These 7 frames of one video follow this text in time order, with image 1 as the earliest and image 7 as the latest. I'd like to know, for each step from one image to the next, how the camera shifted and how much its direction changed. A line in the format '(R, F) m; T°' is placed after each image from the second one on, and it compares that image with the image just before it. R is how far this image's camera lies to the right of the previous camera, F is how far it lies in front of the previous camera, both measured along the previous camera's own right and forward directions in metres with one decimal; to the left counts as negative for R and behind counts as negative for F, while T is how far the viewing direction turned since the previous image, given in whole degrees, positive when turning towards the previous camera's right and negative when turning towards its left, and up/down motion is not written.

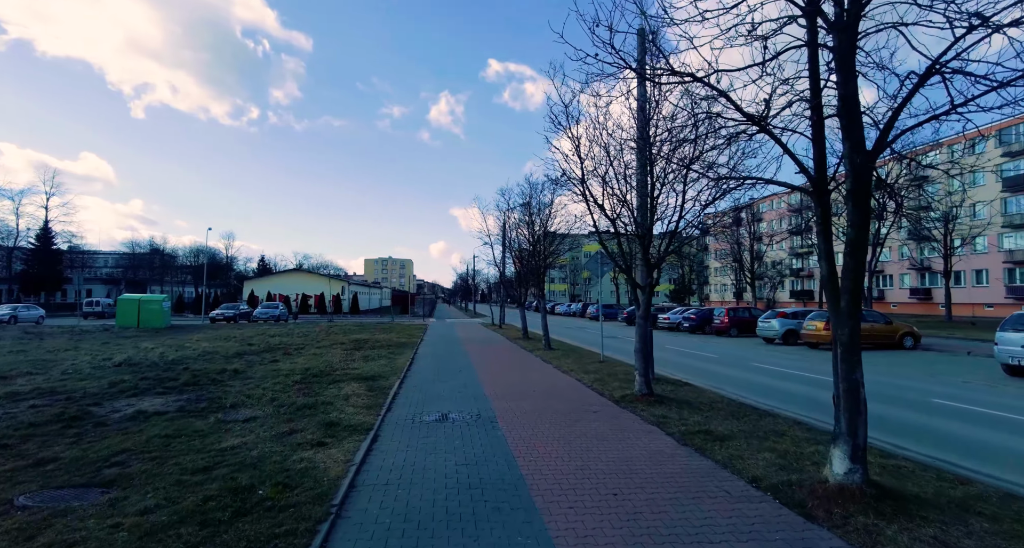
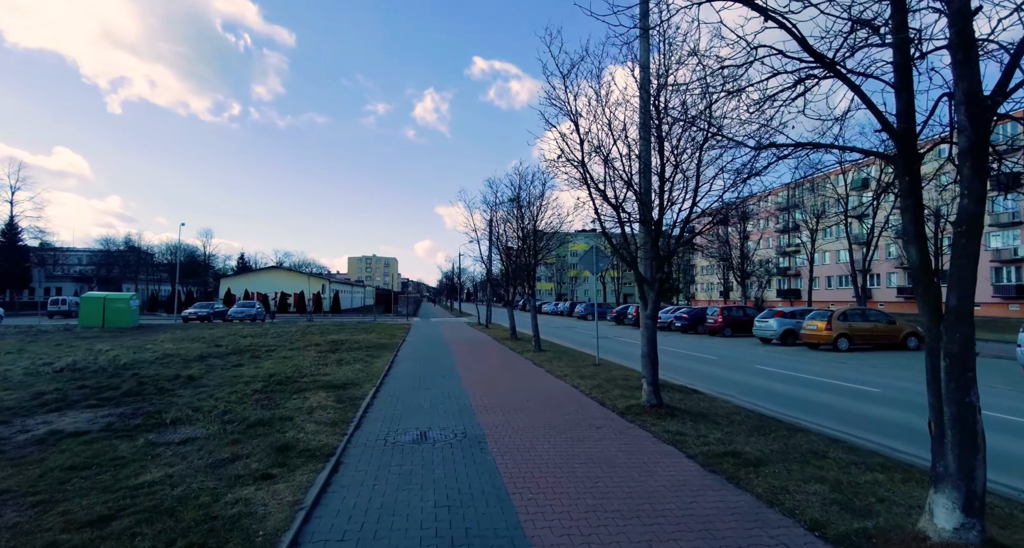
(-0.1, +1.0) m; +2°
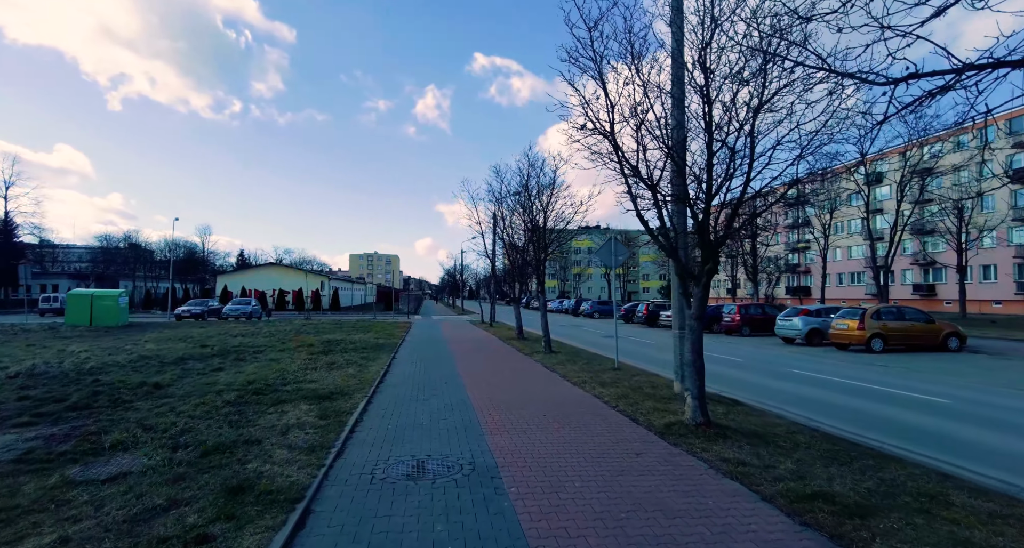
(-0.2, +1.2) m; 0°
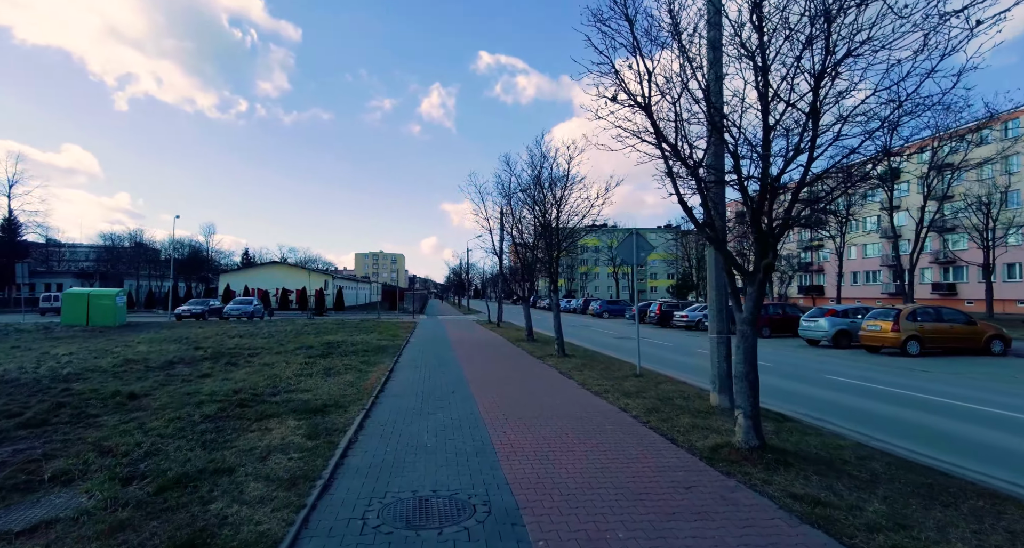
(-0.2, +0.9) m; -1°
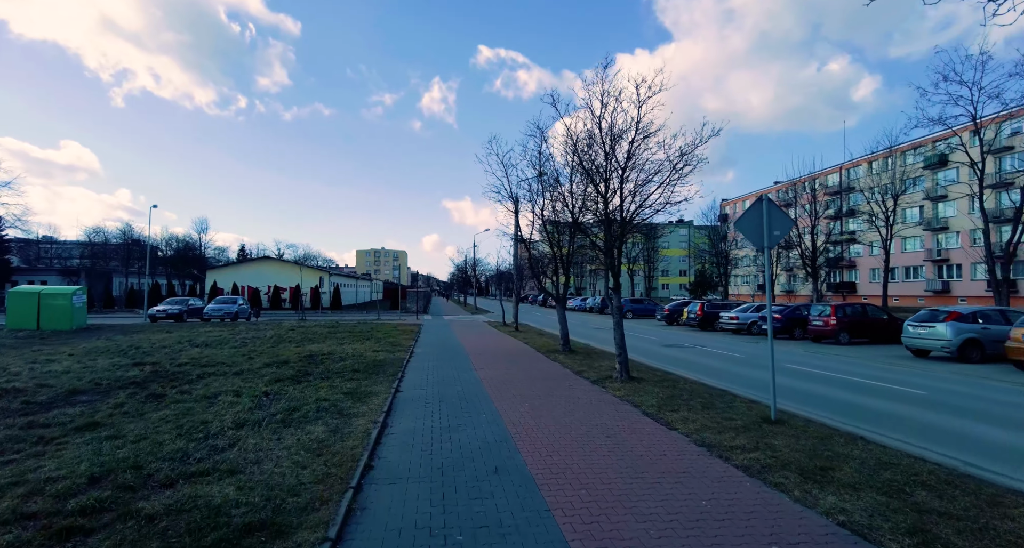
(-0.9, +3.7) m; 0°
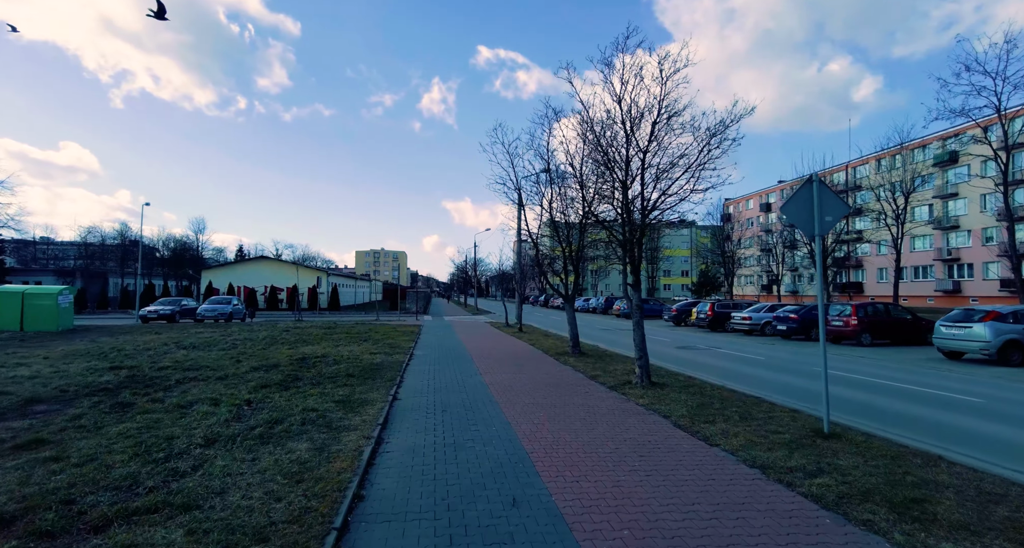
(-0.2, +0.9) m; 0°
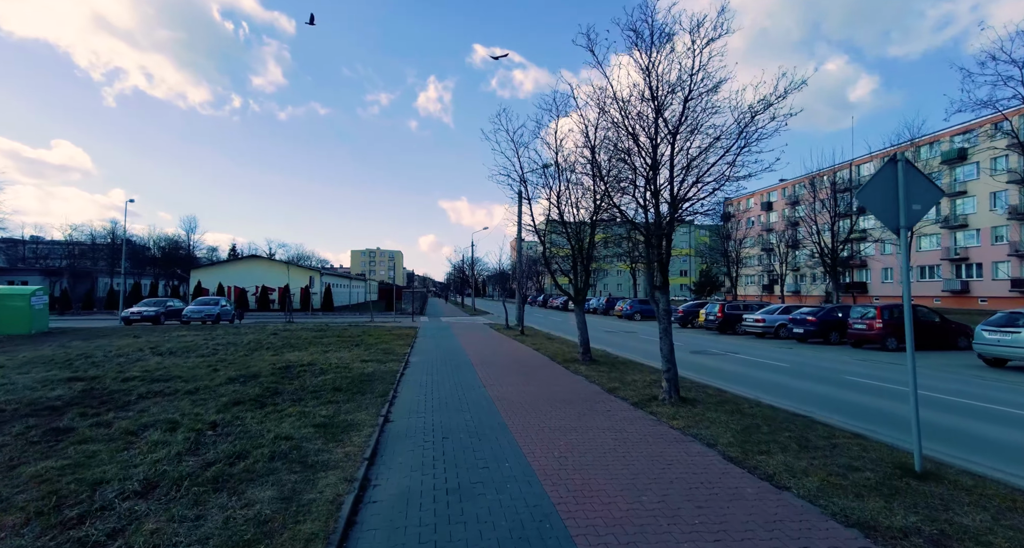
(-0.2, +1.1) m; 0°
